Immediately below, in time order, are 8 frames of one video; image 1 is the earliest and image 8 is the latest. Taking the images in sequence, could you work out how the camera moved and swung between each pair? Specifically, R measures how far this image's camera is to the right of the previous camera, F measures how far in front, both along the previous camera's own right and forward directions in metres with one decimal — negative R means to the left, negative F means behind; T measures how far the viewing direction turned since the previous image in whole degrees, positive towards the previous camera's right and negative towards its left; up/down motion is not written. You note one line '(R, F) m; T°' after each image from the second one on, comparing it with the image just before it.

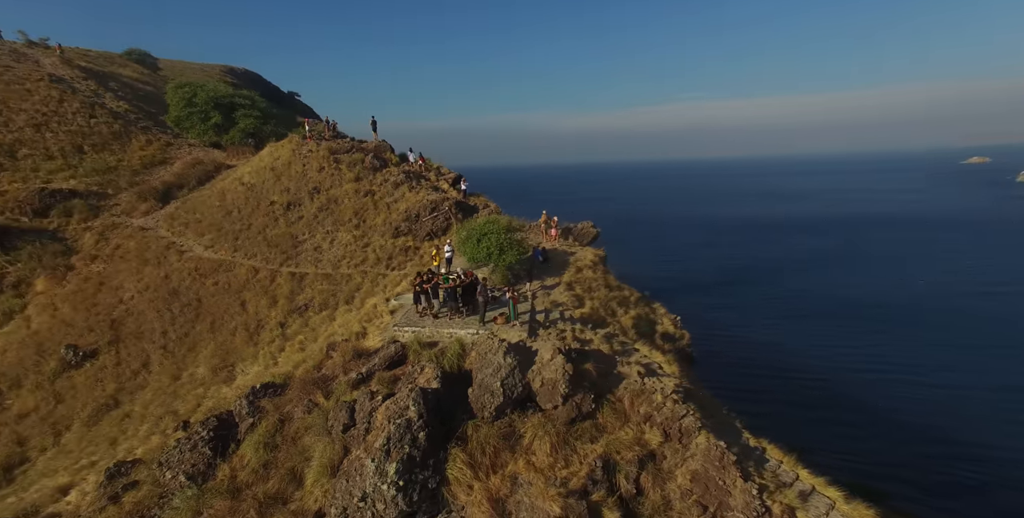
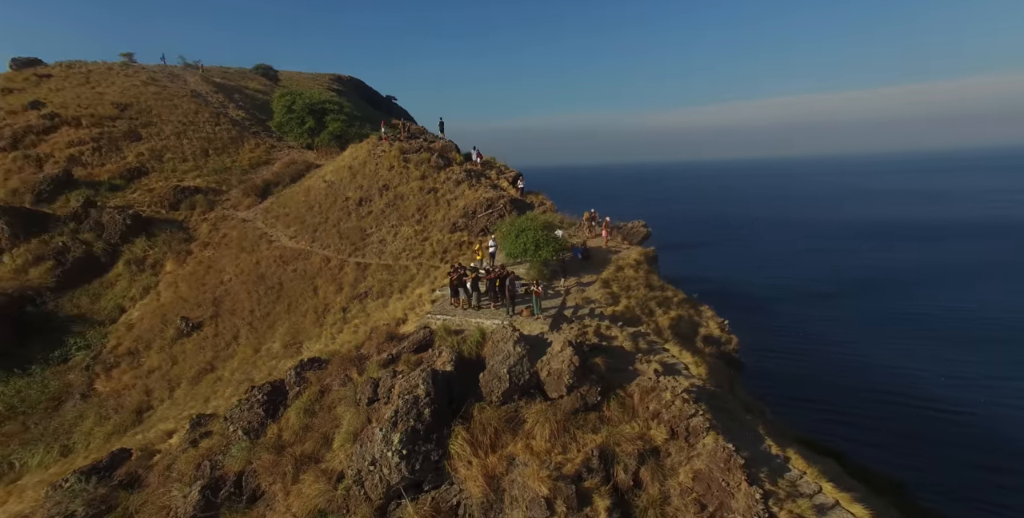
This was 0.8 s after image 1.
(+1.2, -0.2) m; -10°
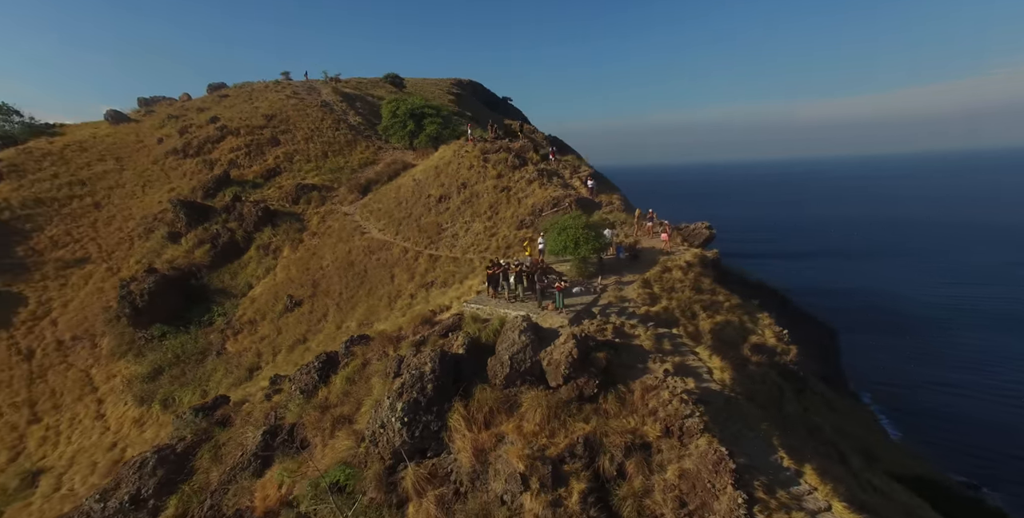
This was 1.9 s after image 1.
(+1.8, -0.3) m; -13°
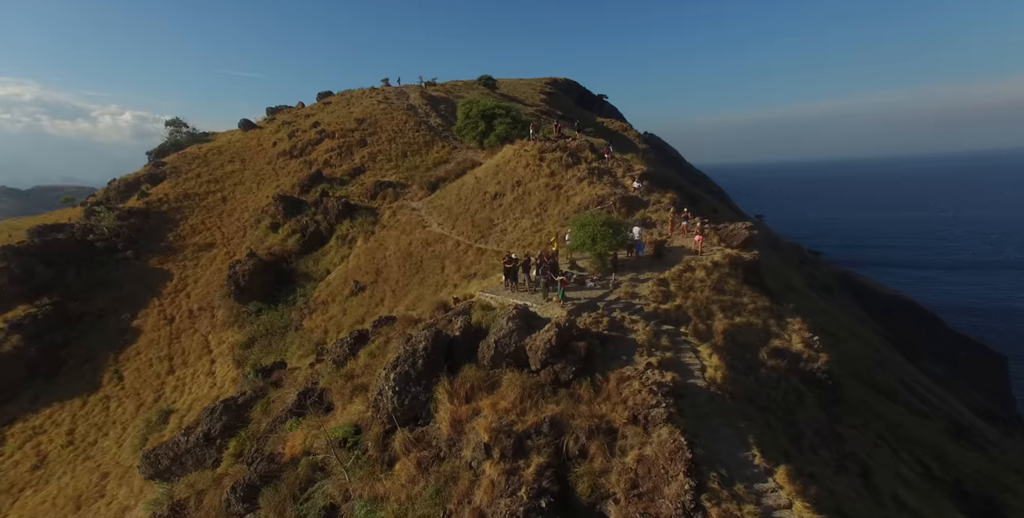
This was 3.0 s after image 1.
(+1.9, -0.4) m; -11°
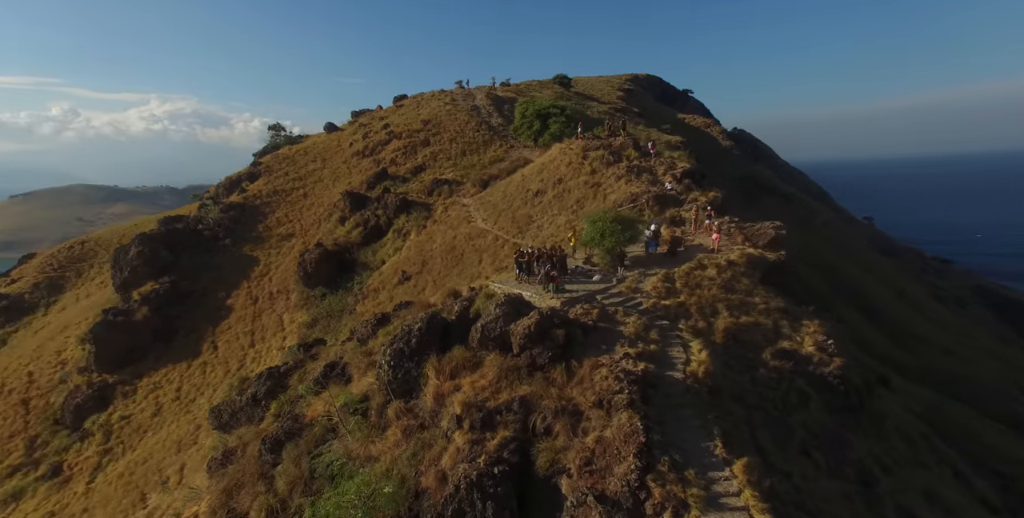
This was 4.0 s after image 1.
(+1.7, -0.5) m; -9°
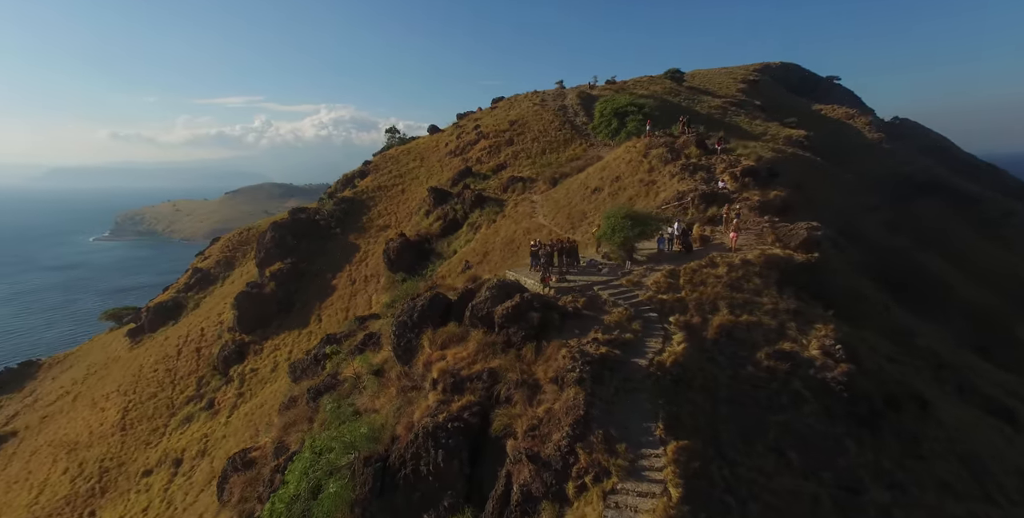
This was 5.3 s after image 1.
(+2.6, -0.8) m; -12°
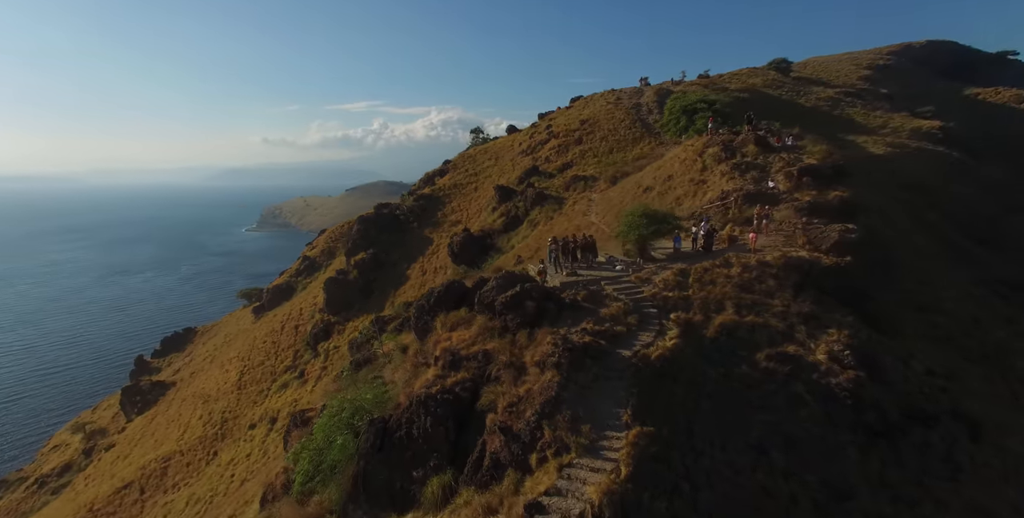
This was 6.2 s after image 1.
(+1.9, -0.7) m; -10°
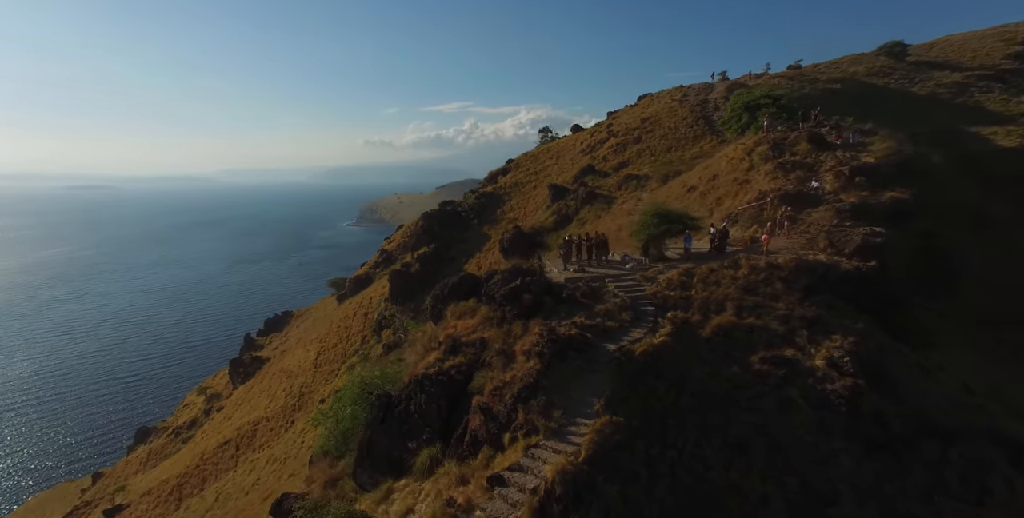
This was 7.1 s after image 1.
(+1.7, -0.5) m; -8°
